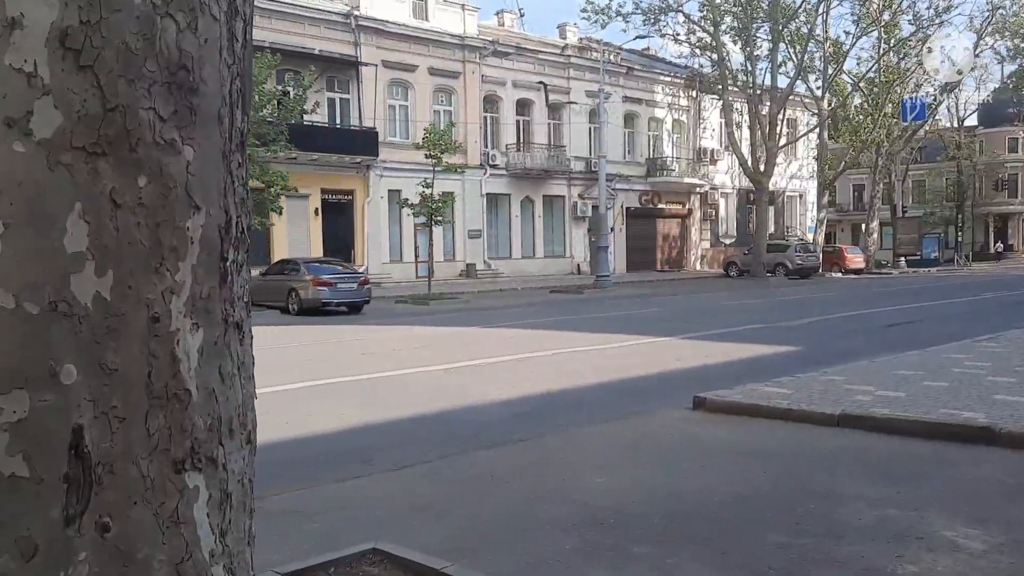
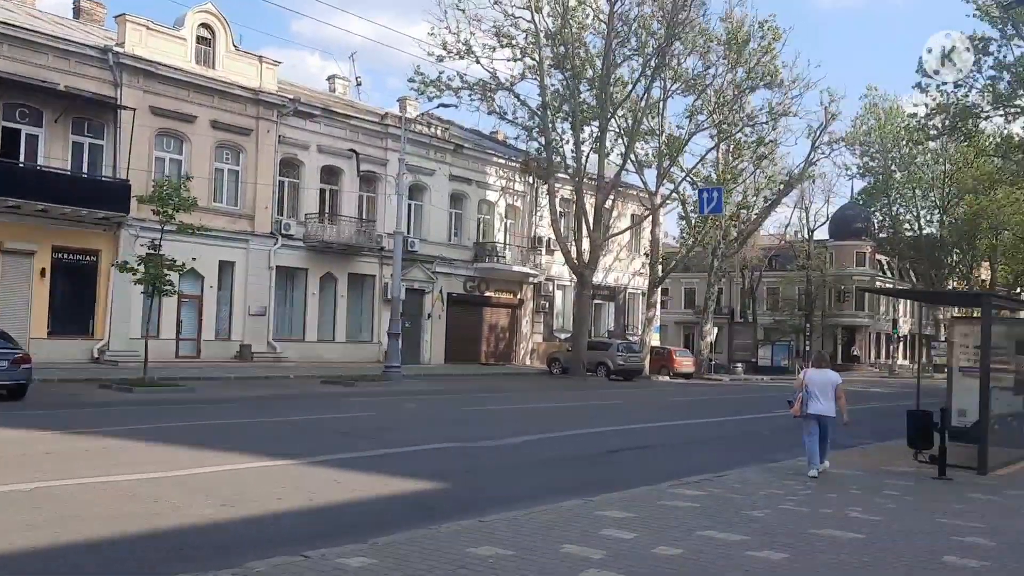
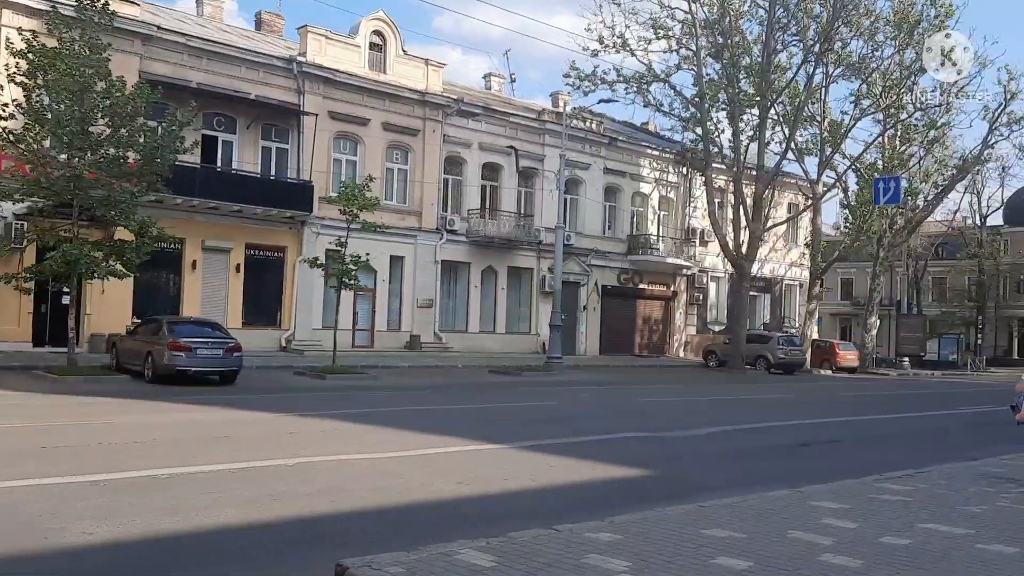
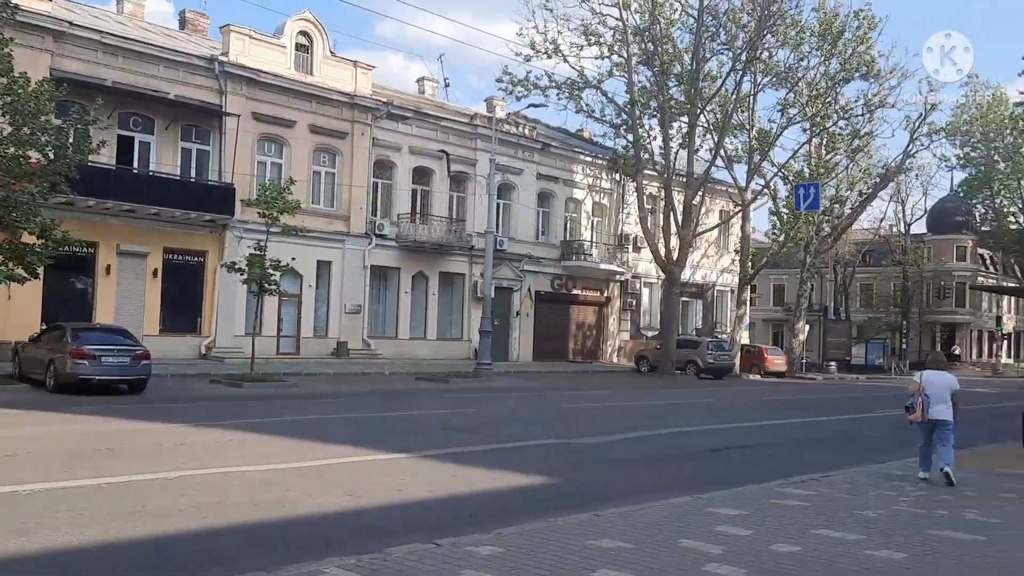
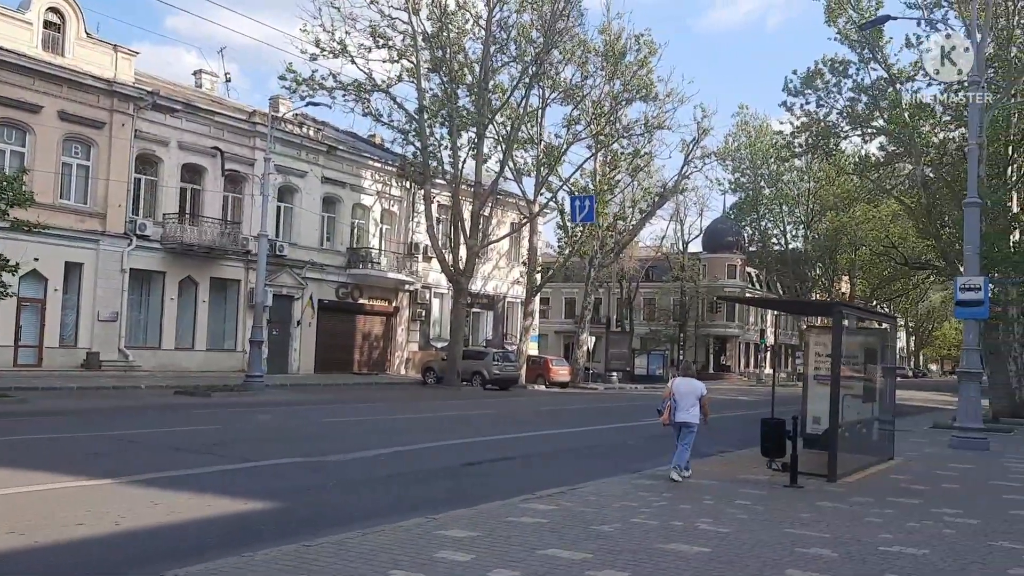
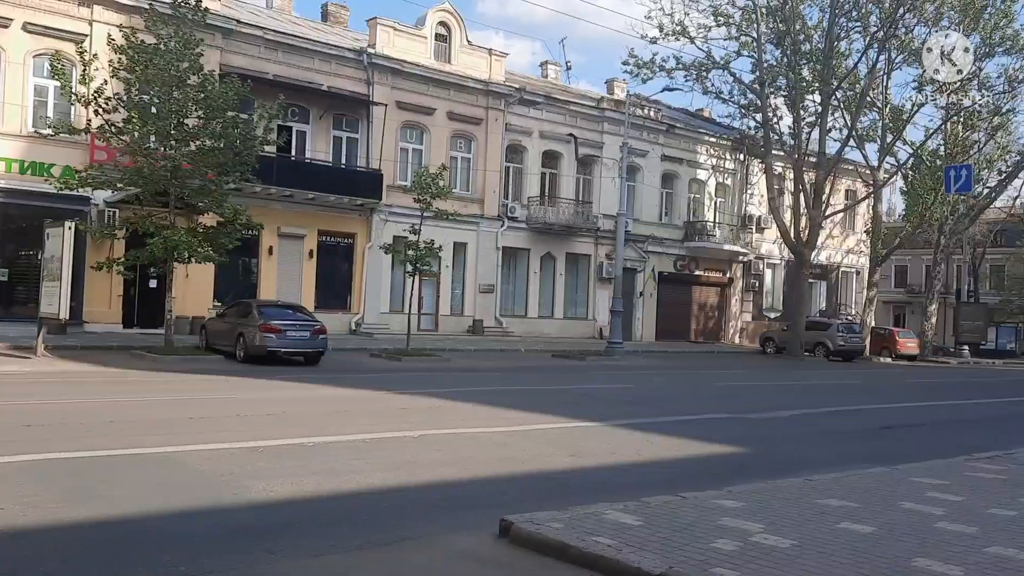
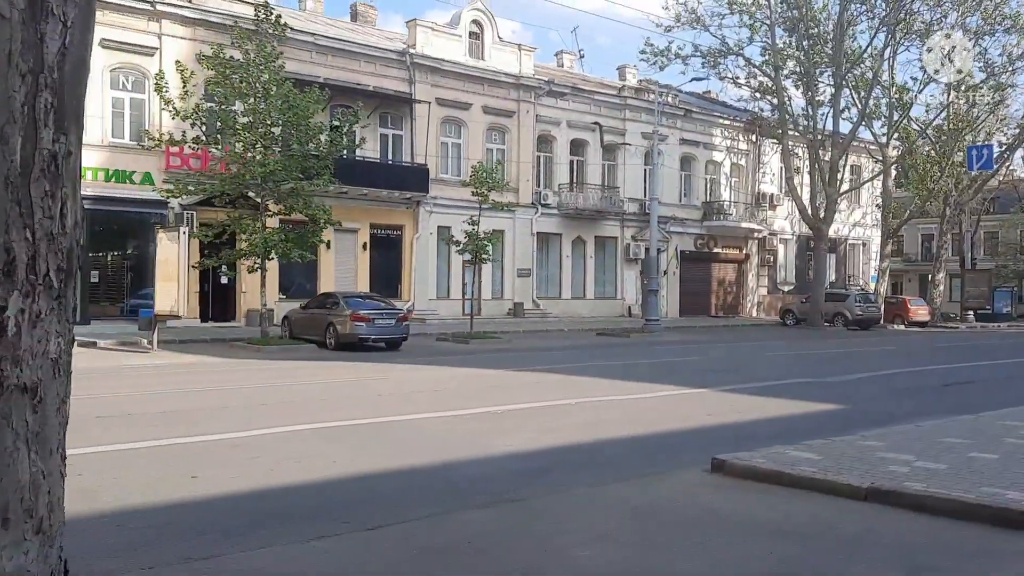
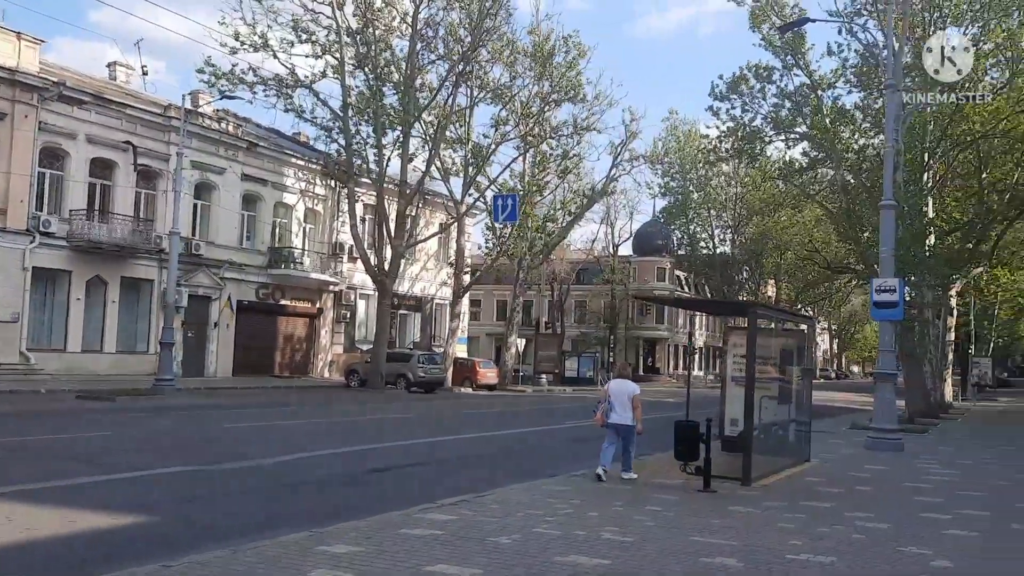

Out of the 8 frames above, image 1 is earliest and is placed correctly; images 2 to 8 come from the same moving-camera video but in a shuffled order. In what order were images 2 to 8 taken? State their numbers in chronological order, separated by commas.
7, 6, 3, 4, 2, 5, 8
